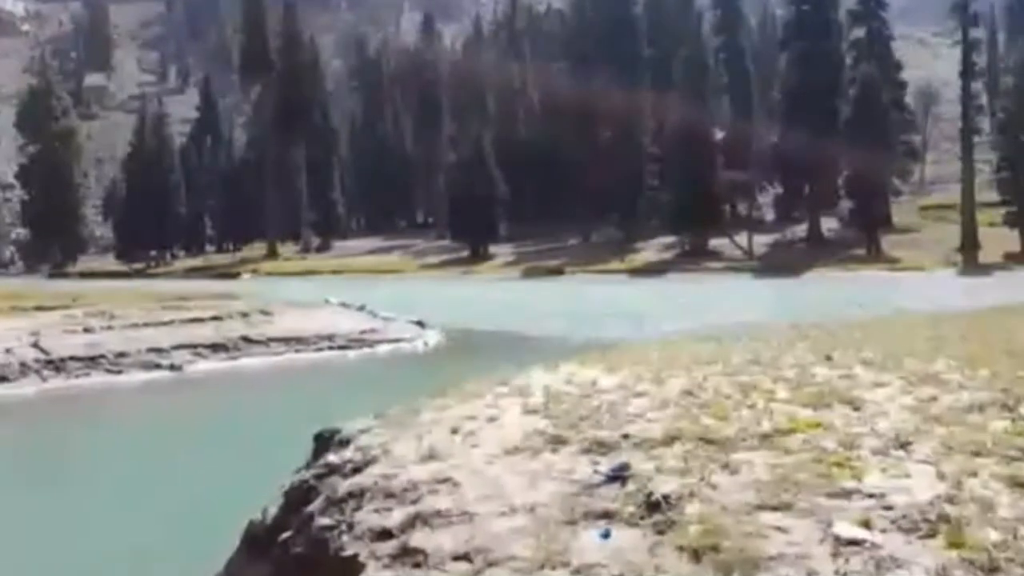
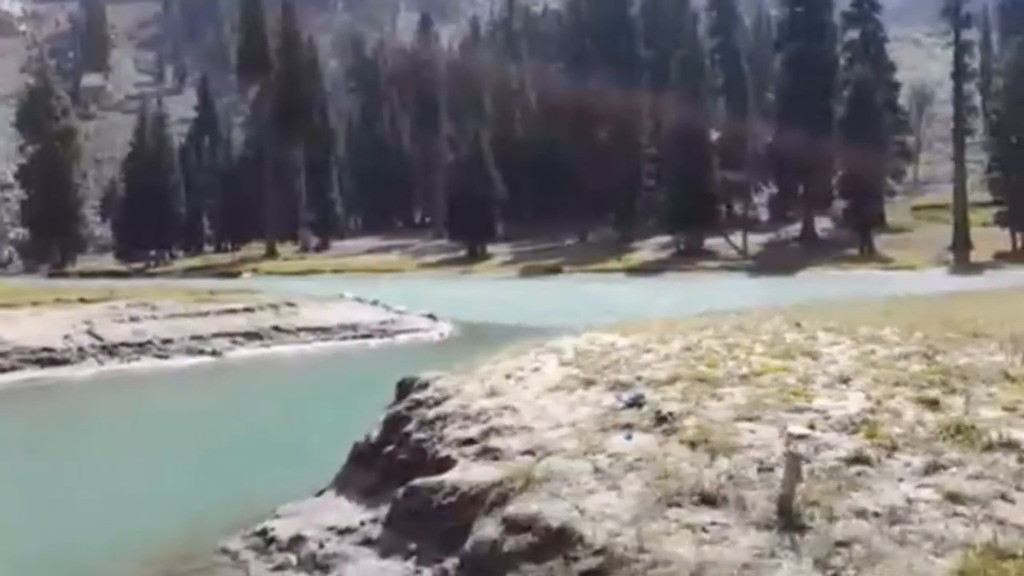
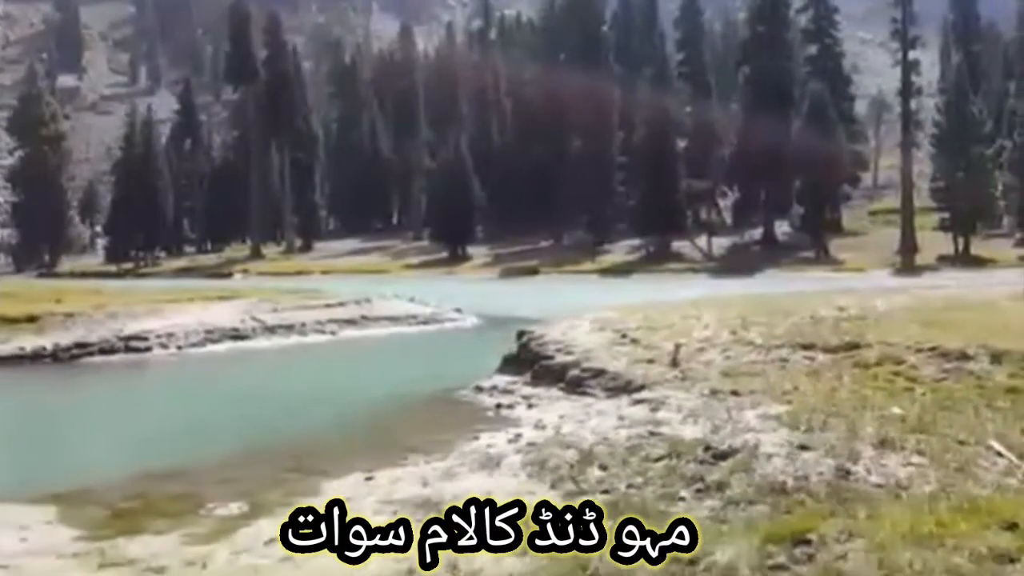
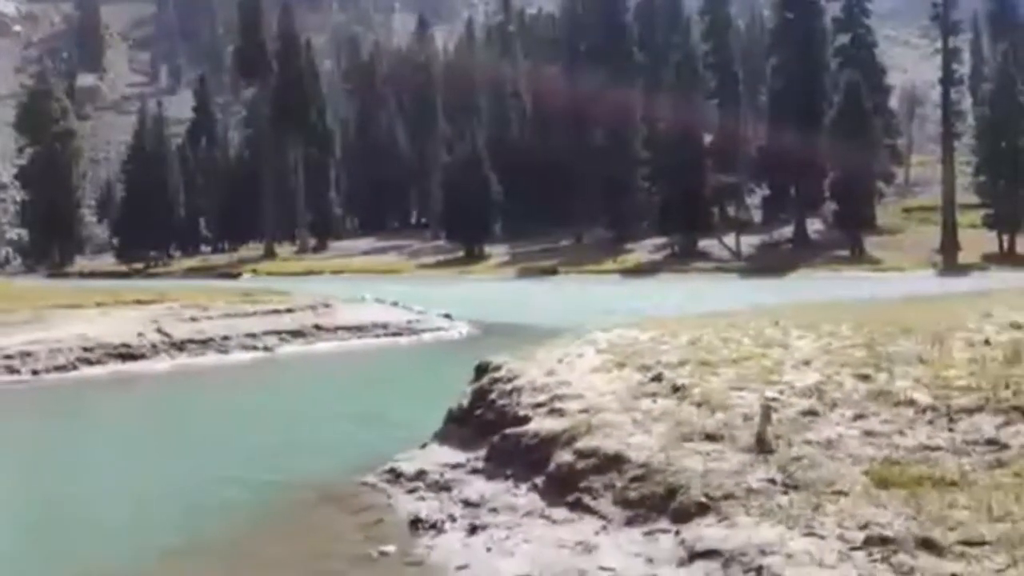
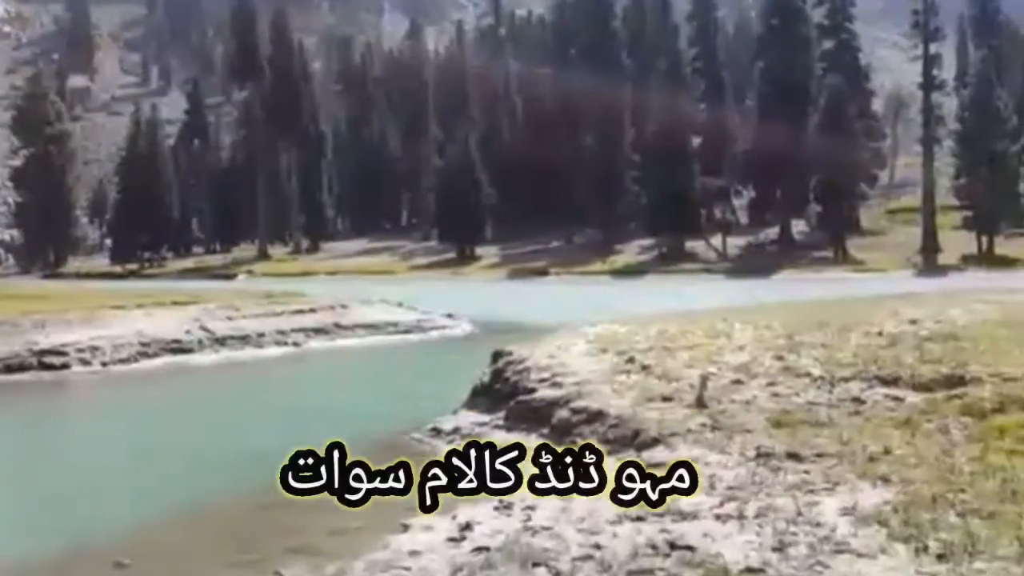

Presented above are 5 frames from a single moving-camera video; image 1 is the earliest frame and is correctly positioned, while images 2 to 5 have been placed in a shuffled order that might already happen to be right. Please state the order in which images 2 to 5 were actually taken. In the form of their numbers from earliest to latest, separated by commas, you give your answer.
2, 4, 5, 3
